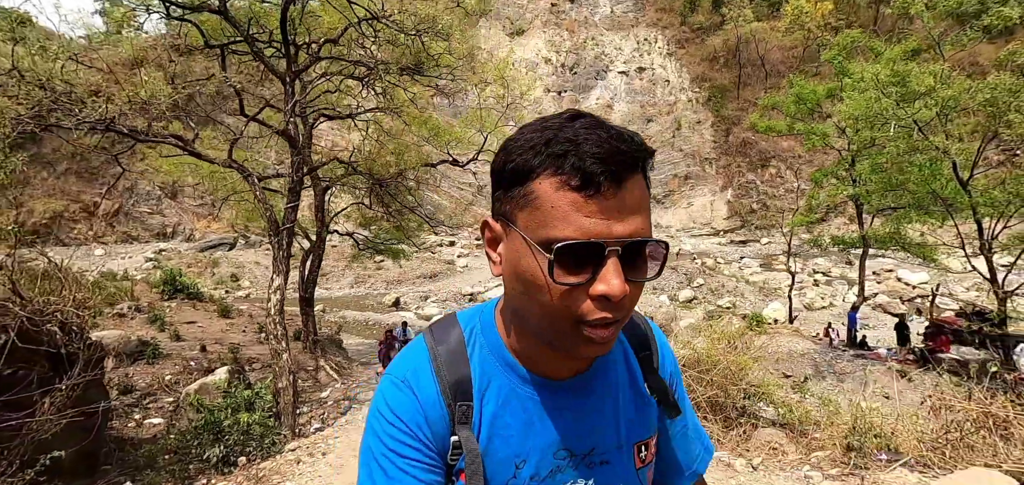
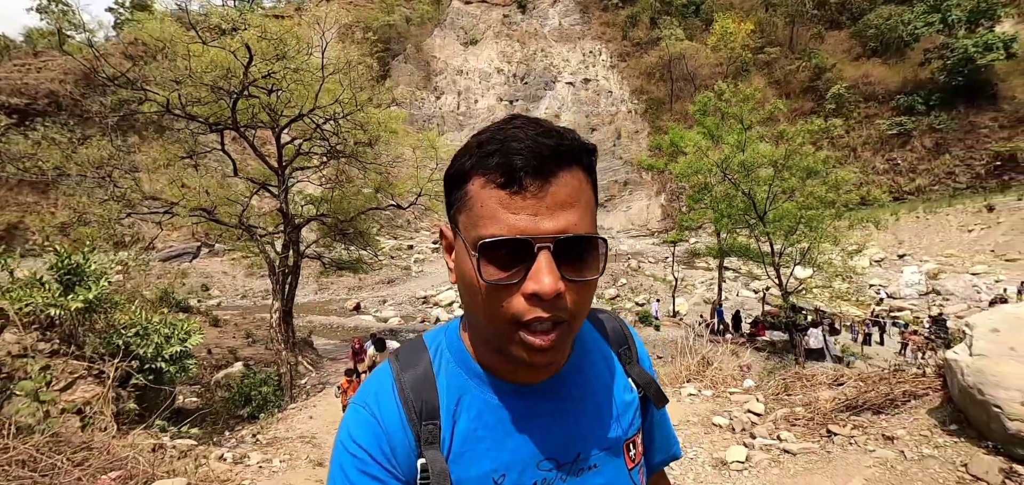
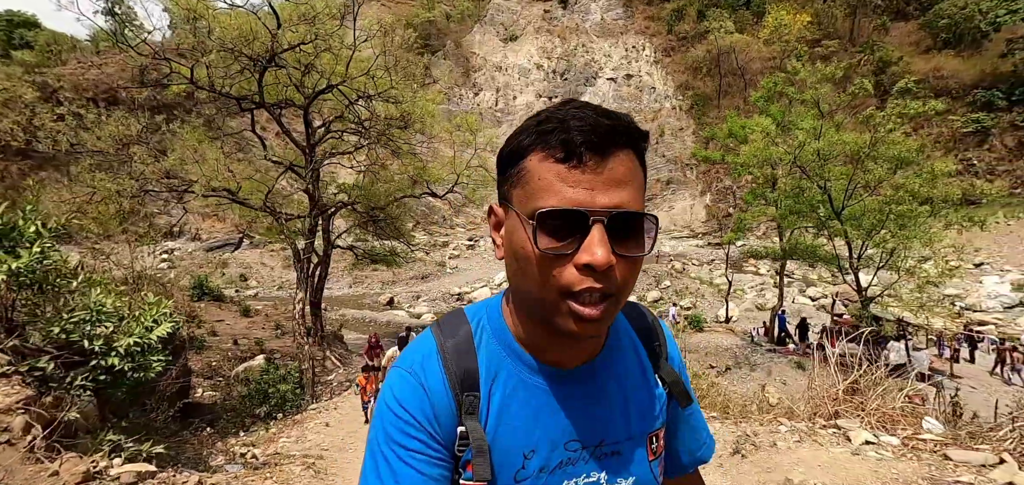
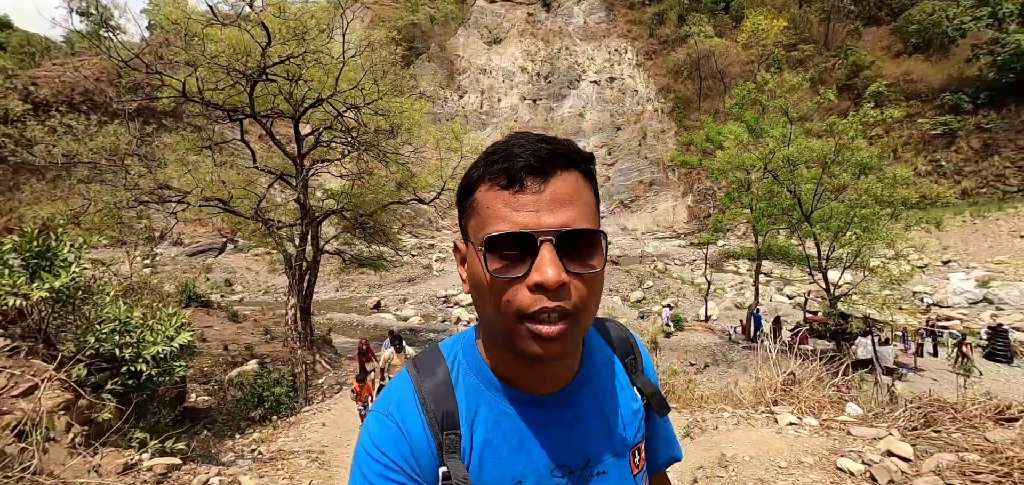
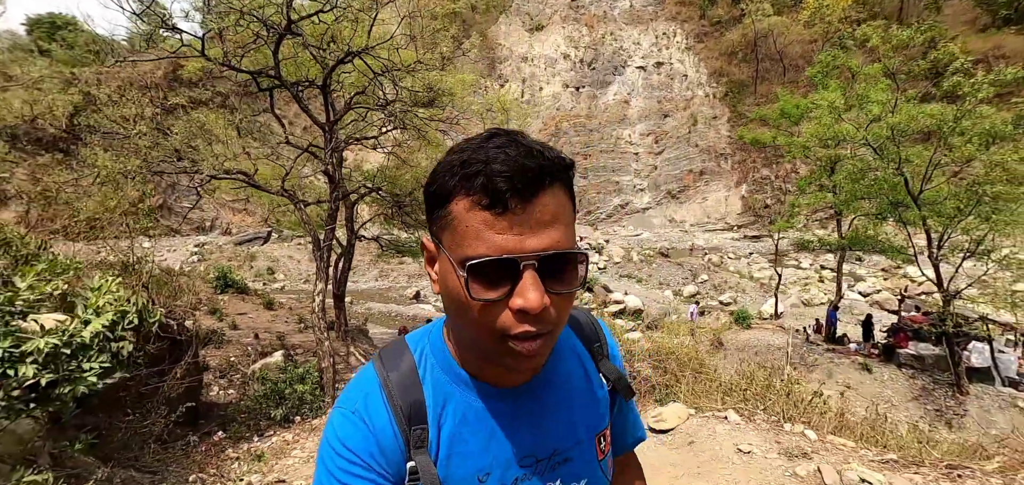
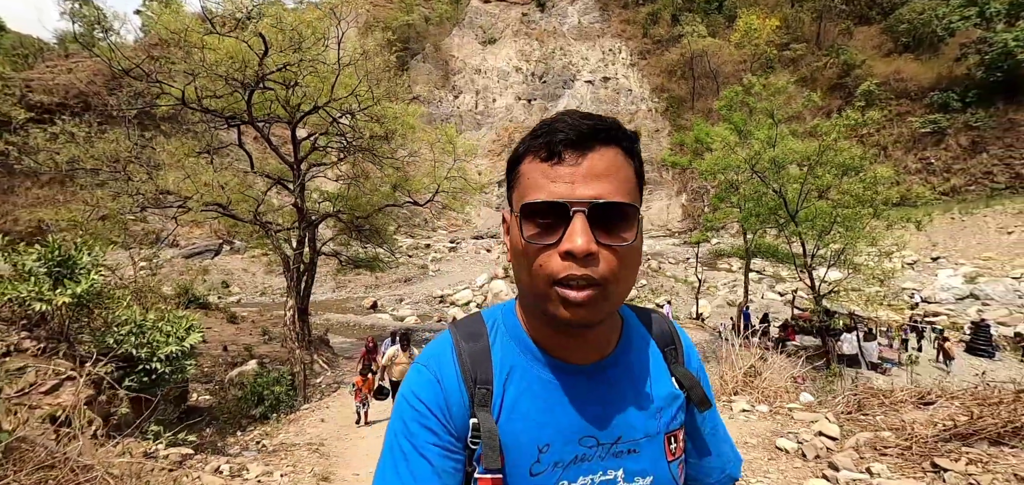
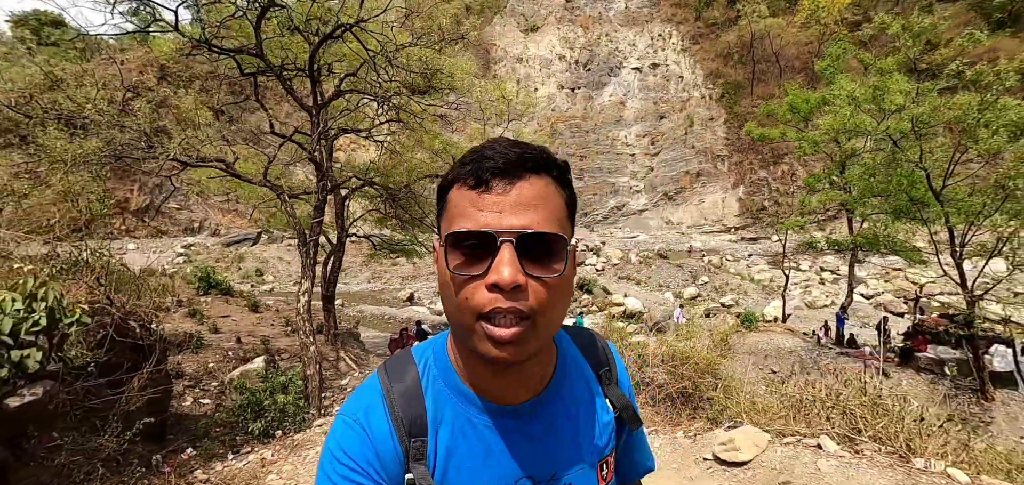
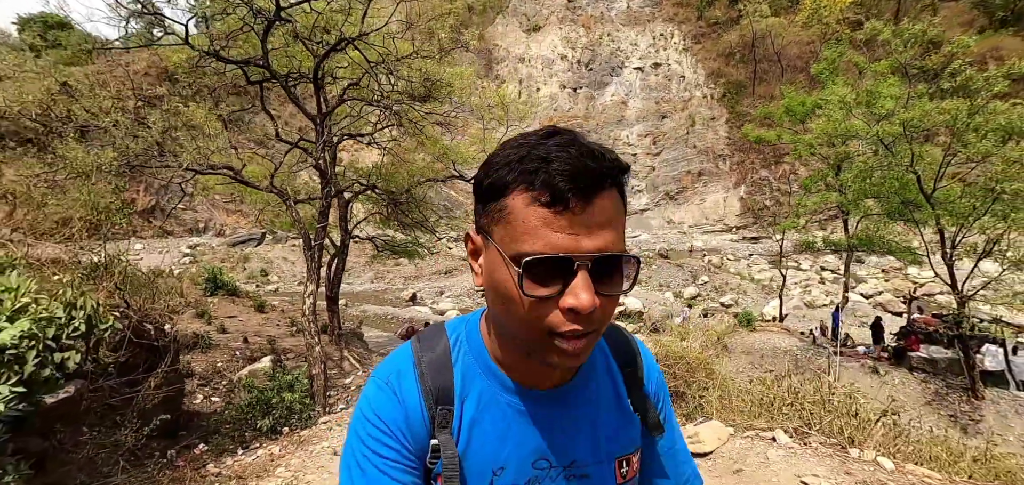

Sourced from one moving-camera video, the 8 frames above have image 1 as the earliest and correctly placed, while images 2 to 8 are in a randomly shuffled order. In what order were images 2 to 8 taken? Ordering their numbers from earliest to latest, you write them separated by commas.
7, 8, 5, 3, 4, 6, 2
